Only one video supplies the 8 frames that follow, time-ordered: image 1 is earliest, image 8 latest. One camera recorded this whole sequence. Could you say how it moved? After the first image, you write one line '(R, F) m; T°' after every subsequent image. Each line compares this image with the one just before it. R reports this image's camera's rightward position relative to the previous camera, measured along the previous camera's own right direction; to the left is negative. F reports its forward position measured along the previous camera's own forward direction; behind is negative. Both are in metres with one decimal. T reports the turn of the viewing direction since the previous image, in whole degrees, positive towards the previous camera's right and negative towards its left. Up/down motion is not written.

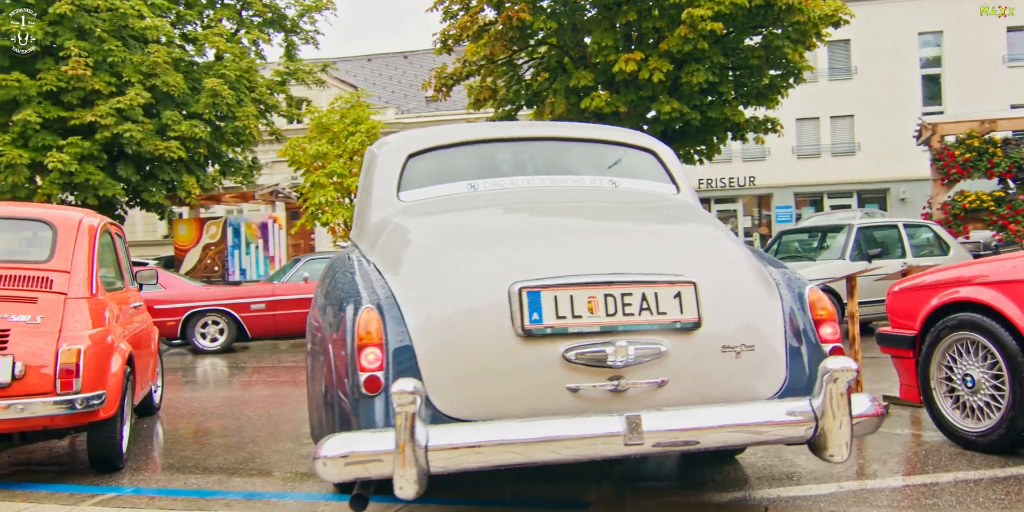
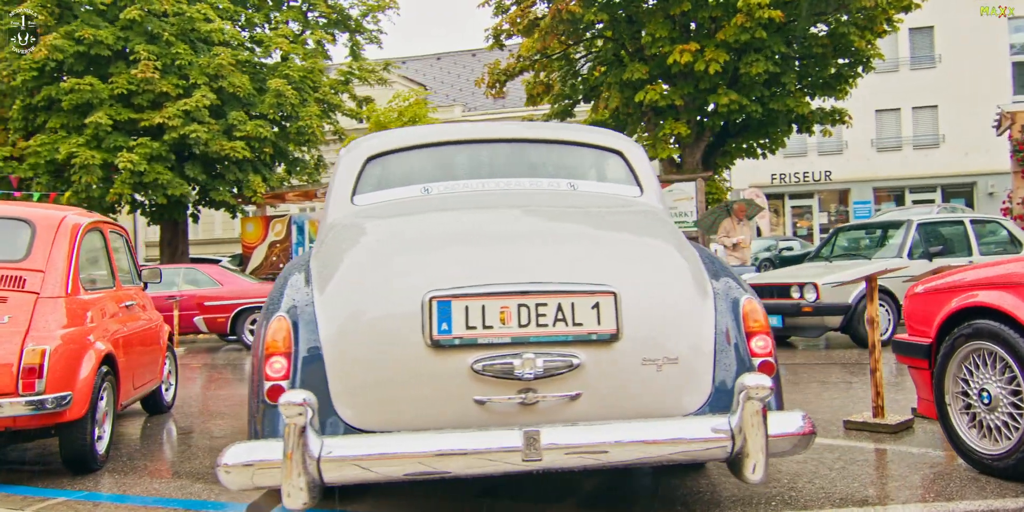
(+0.5, +0.3) m; -5°
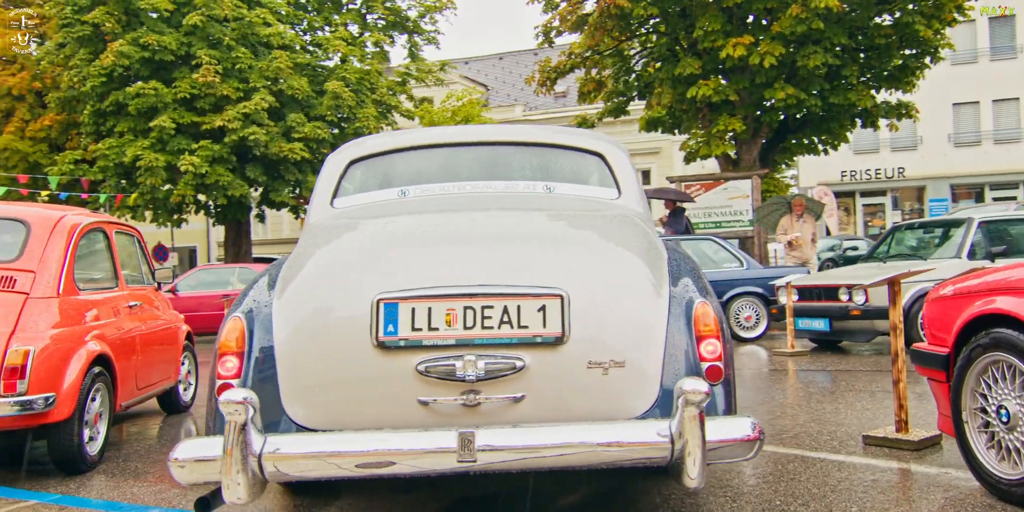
(+0.4, +0.2) m; -5°
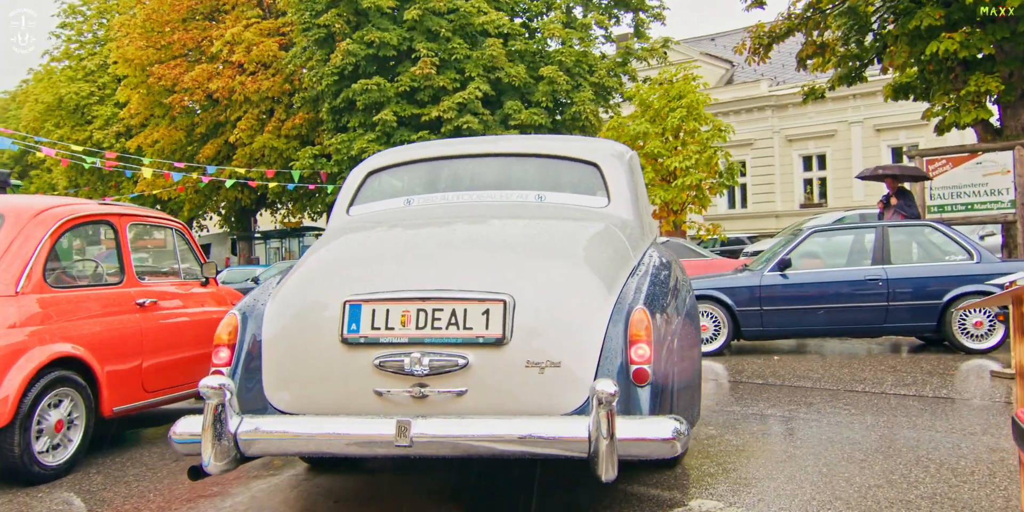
(+1.3, +1.3) m; -18°
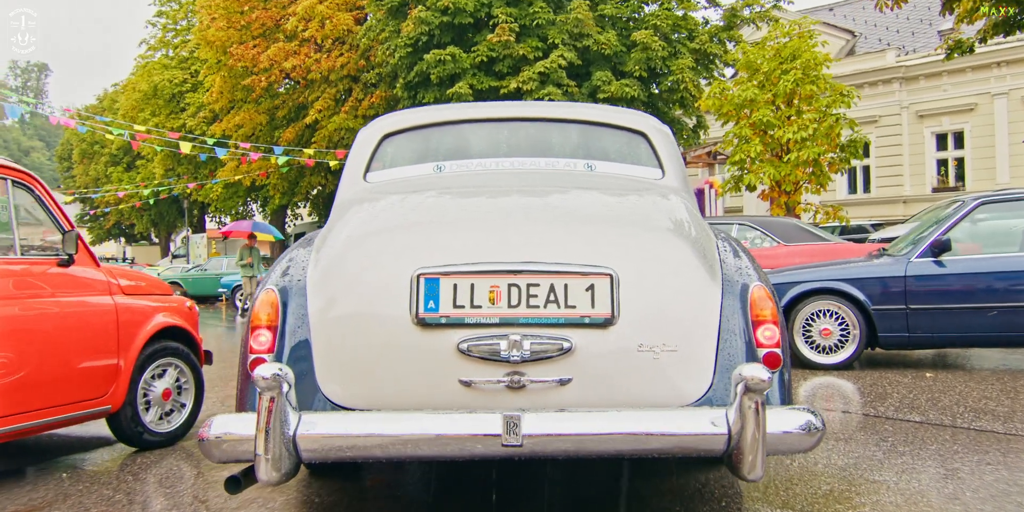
(+0.4, +2.3) m; -7°
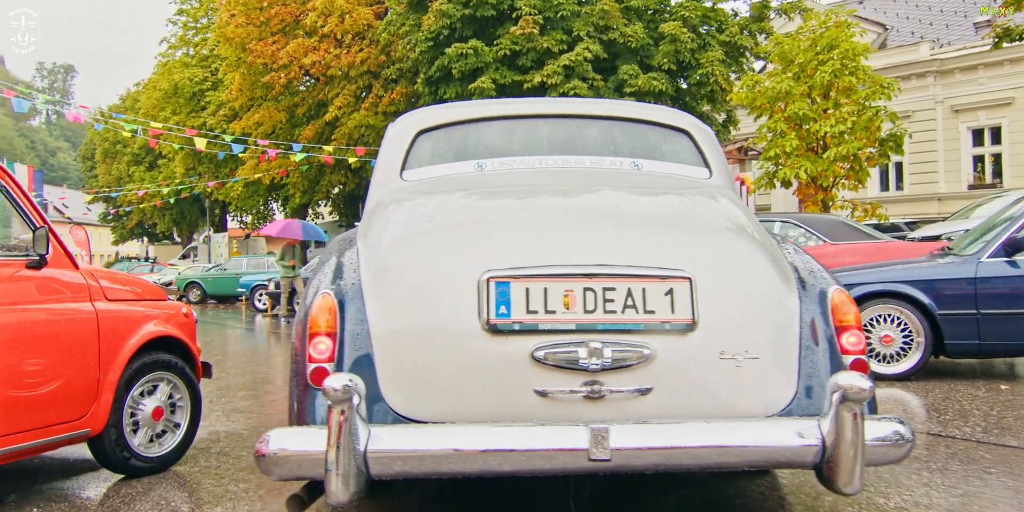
(-0.1, +0.6) m; -1°
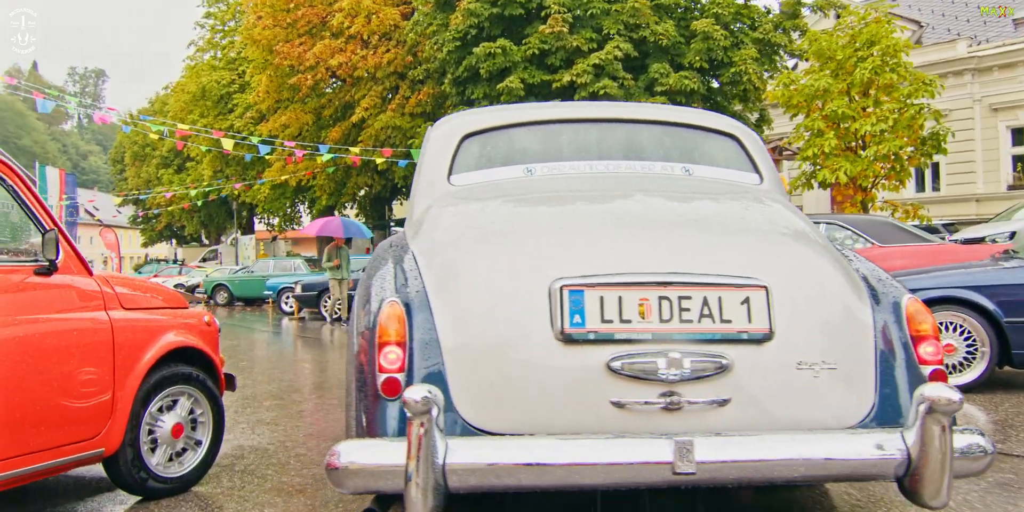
(-0.1, +0.3) m; -2°
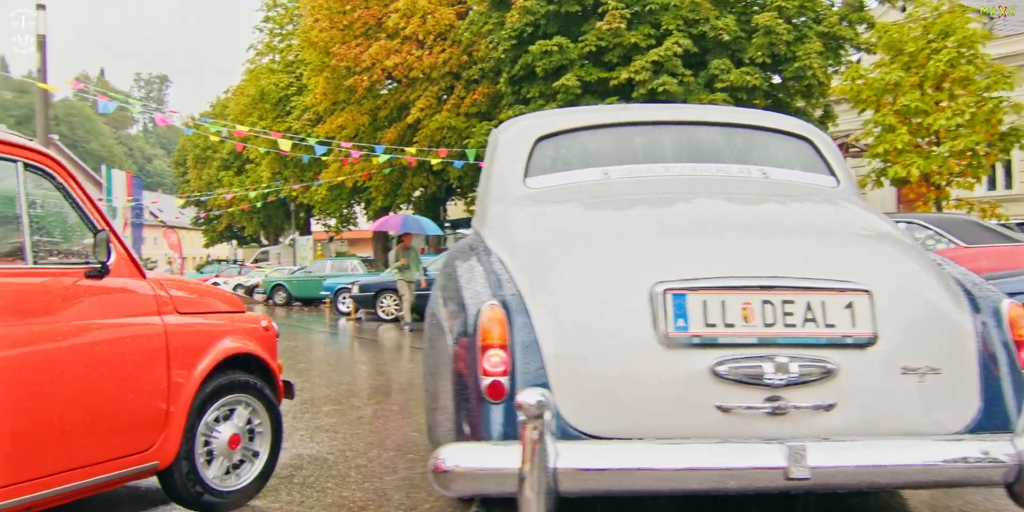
(-0.1, +0.2) m; -4°
